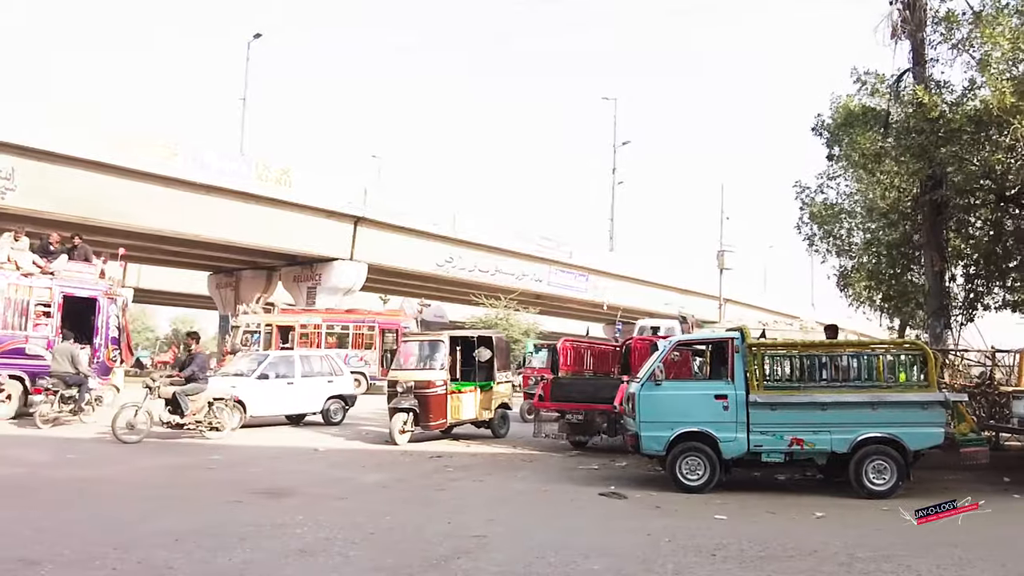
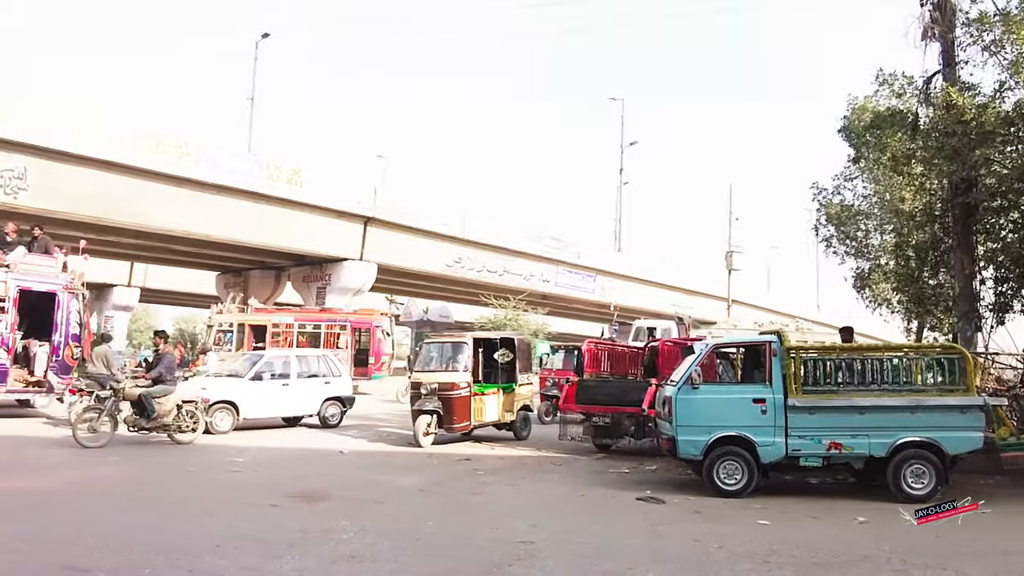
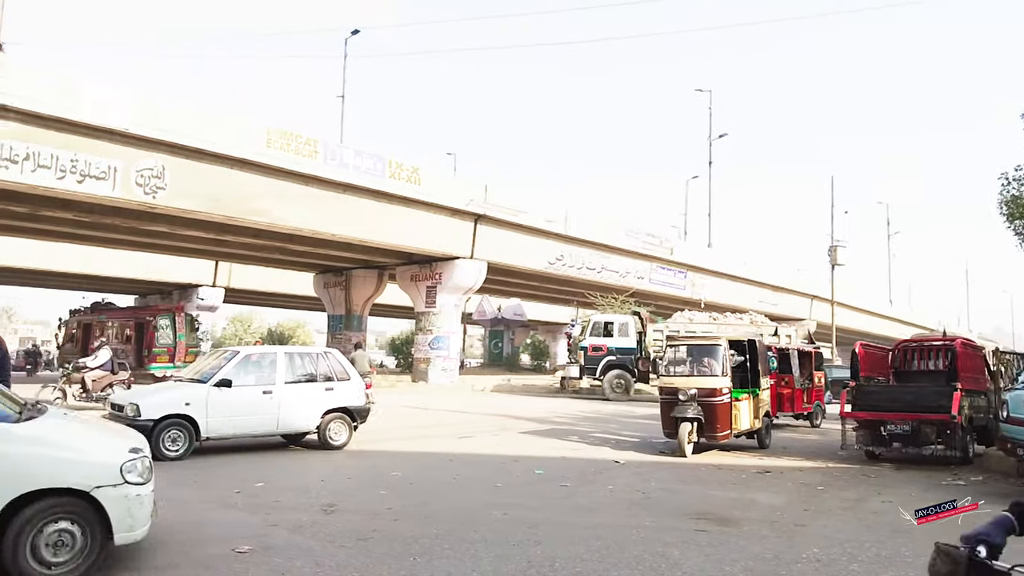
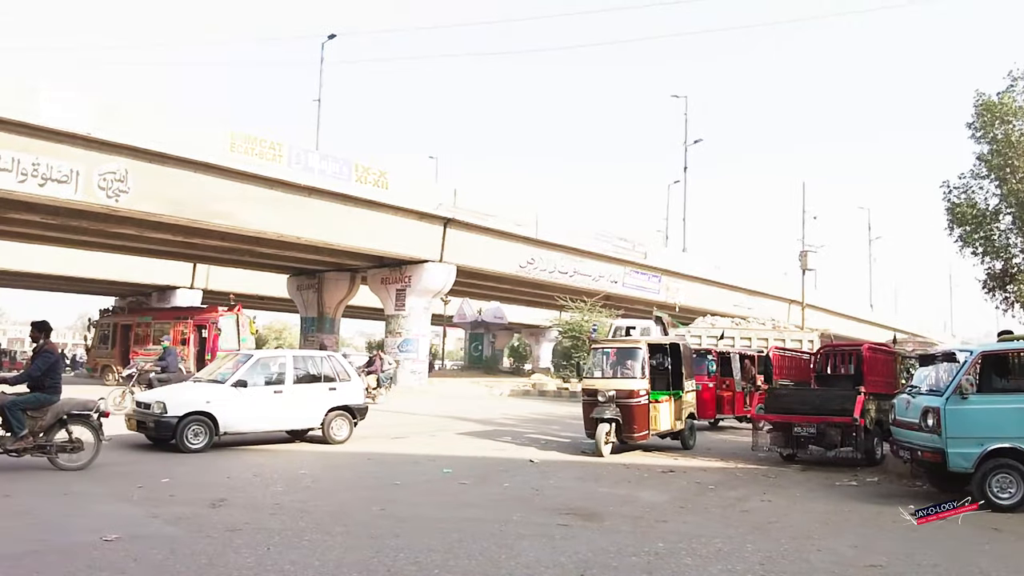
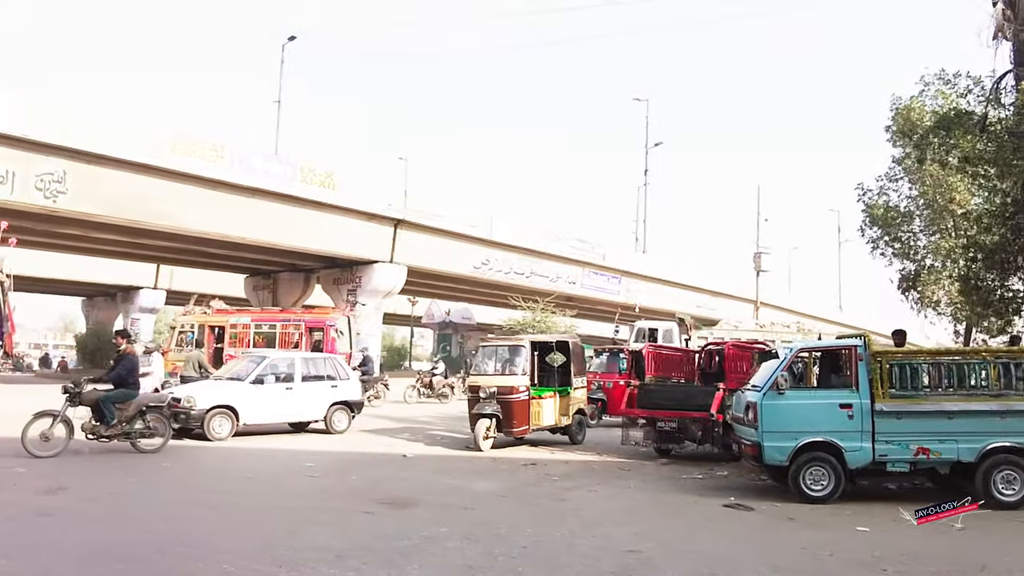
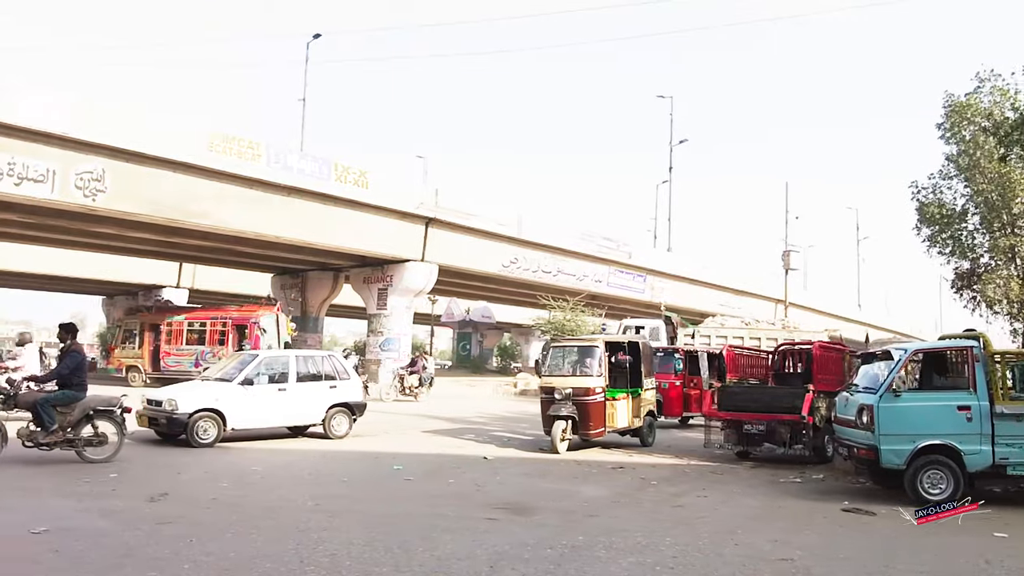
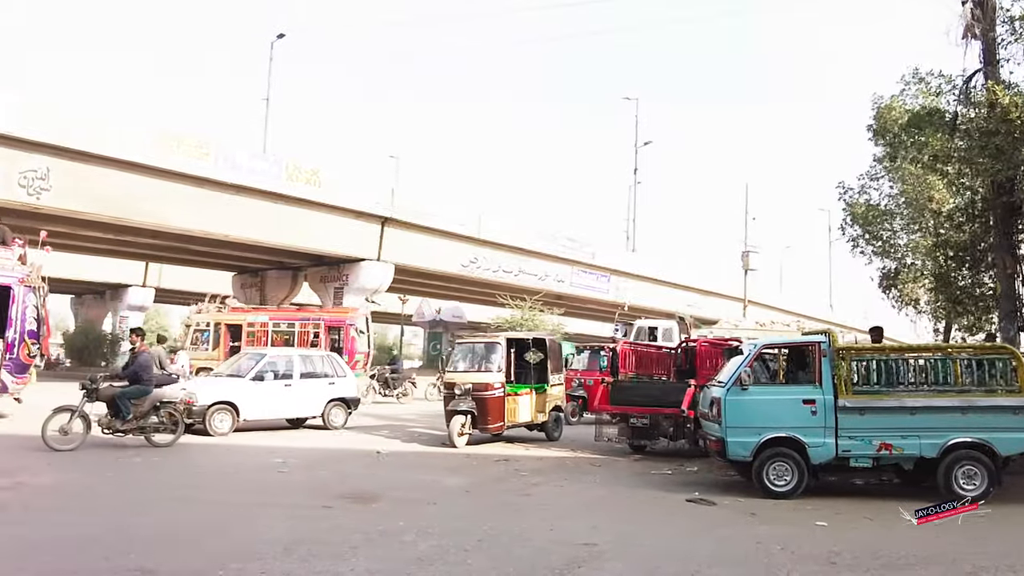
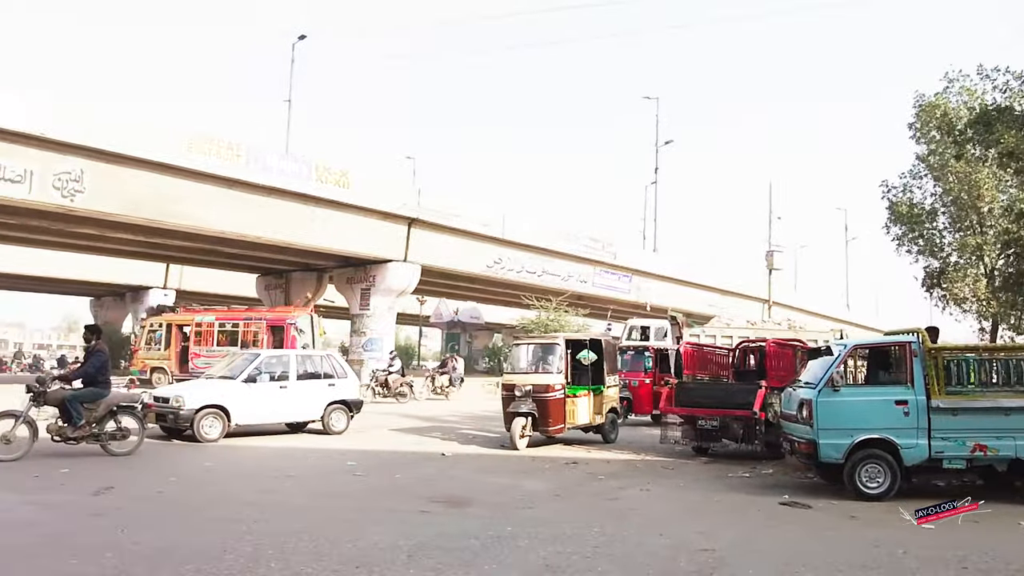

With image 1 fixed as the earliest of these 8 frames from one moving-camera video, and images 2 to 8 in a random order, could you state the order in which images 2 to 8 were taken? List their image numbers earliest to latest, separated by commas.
2, 7, 5, 8, 6, 4, 3
